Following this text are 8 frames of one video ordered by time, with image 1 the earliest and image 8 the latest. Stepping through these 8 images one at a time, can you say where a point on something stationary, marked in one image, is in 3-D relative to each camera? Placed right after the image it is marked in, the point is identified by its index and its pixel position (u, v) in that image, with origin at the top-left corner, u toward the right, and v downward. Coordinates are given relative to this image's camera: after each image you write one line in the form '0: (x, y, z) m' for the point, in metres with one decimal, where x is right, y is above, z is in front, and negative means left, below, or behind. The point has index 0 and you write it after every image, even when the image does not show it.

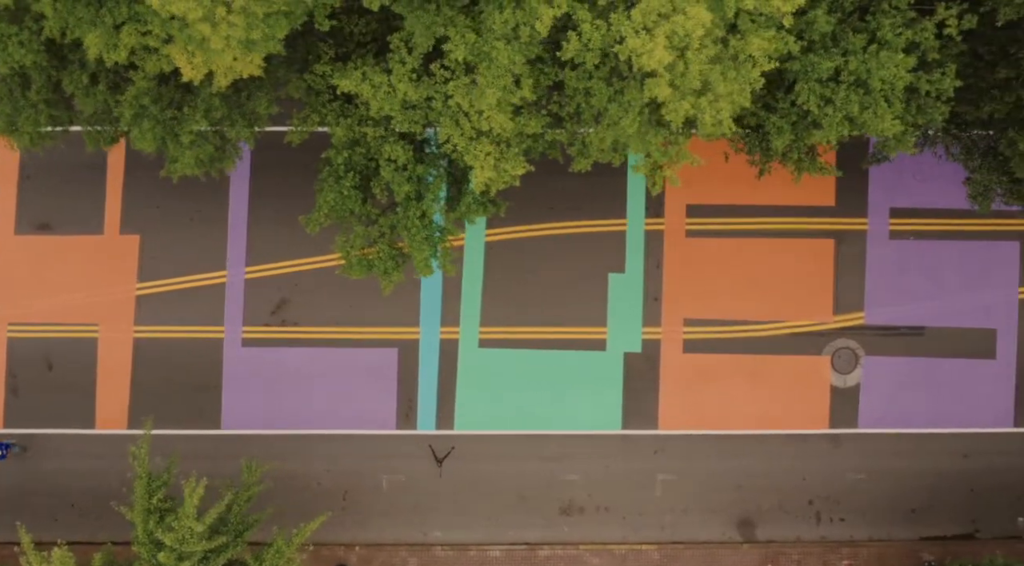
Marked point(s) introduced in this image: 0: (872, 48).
0: (+4.9, +3.3, +16.1) m
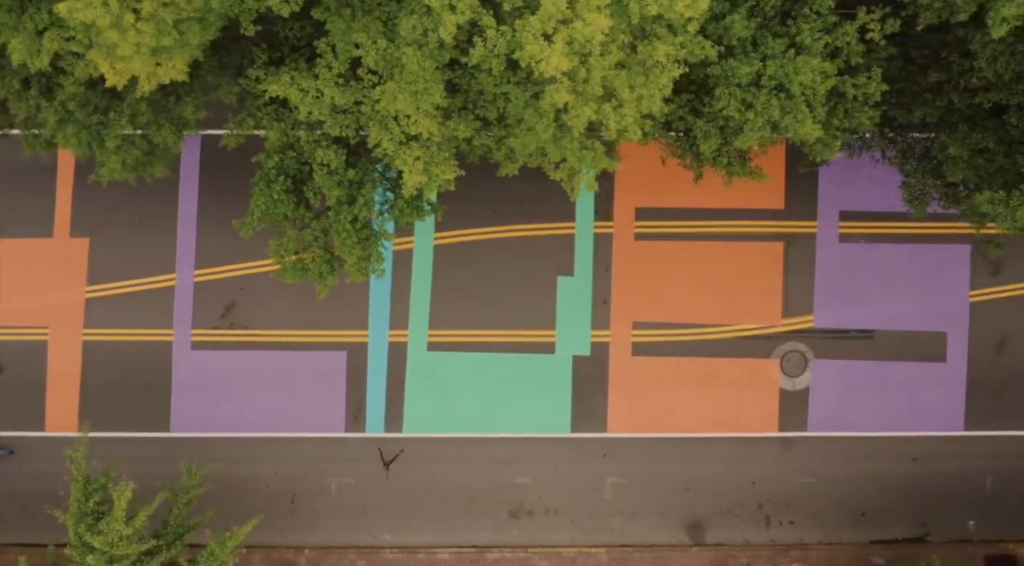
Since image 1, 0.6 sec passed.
0: (+3.8, +3.2, +16.1) m
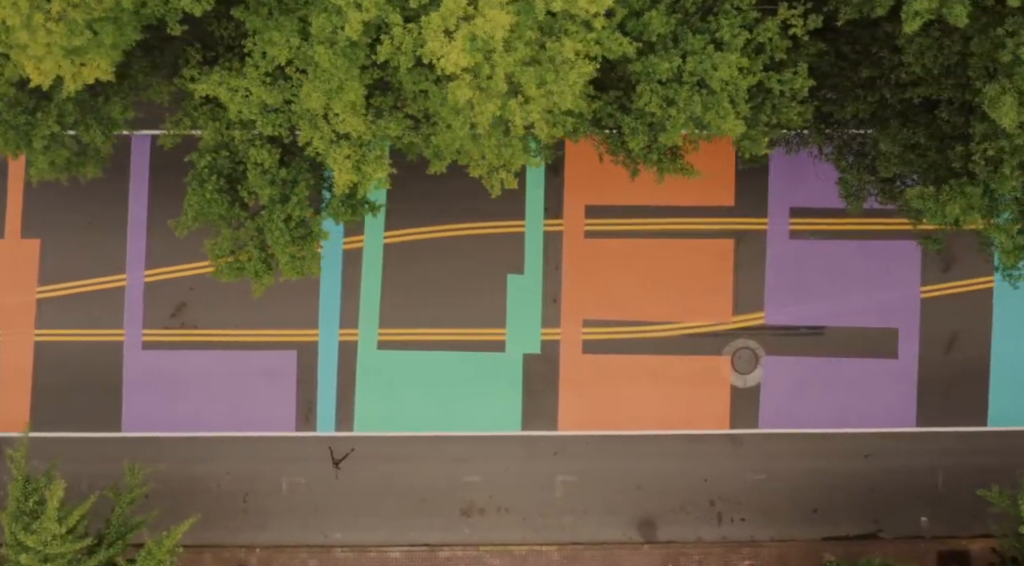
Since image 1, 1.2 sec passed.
0: (+2.7, +3.3, +16.1) m
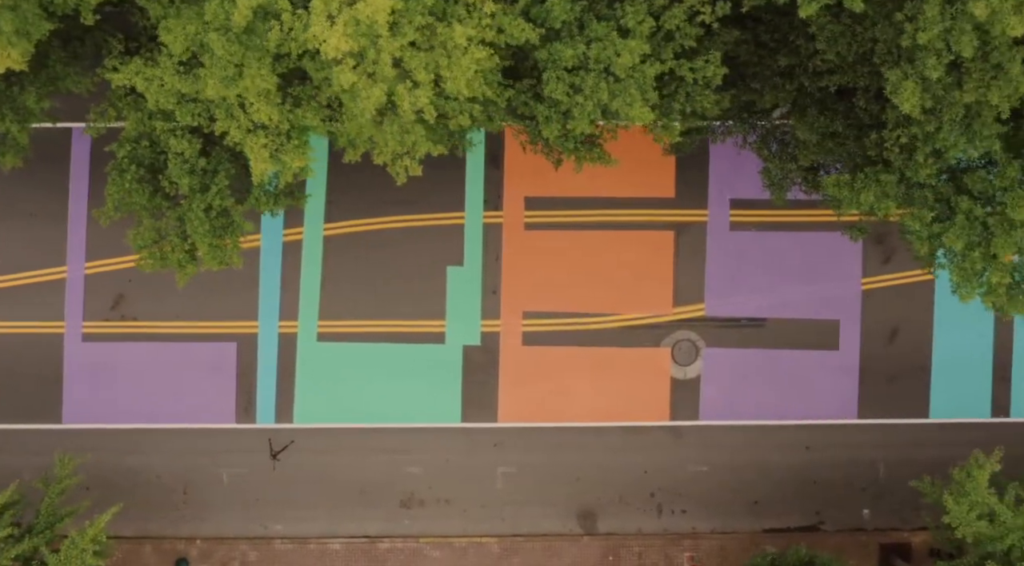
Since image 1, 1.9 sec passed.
0: (+1.4, +3.4, +16.1) m
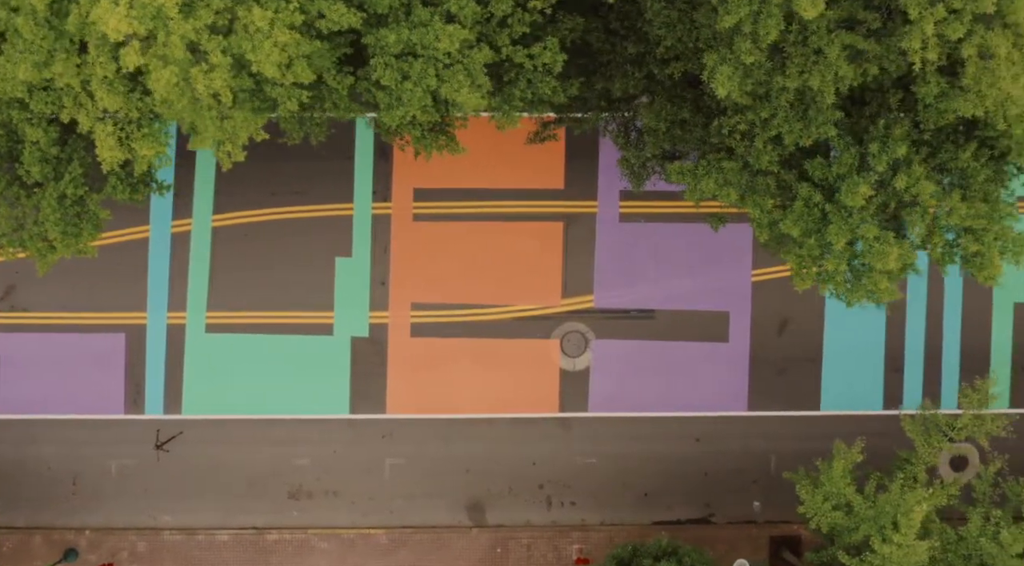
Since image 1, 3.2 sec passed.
0: (-1.0, +3.6, +16.0) m
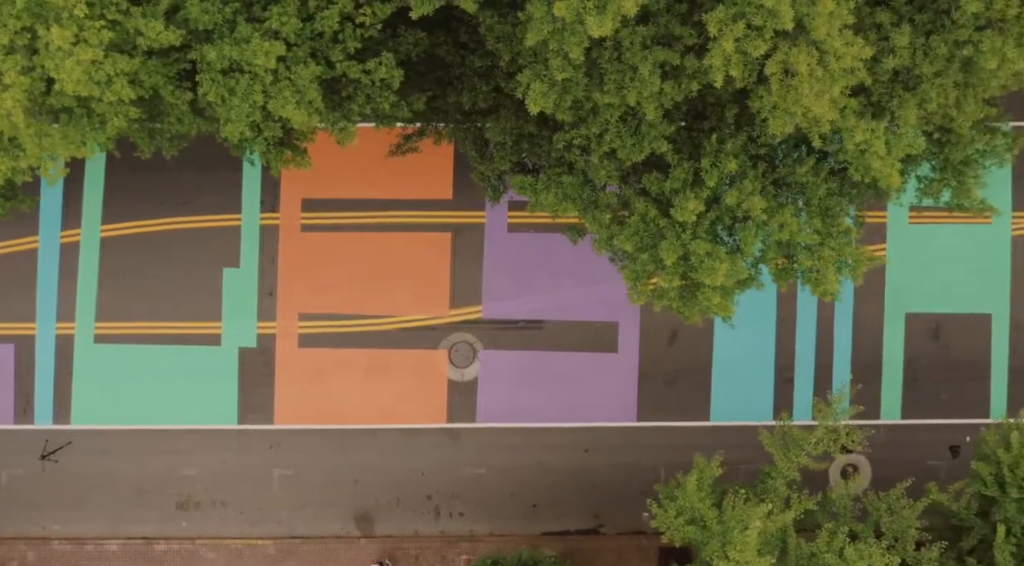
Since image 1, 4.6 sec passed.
0: (-3.4, +3.4, +16.0) m
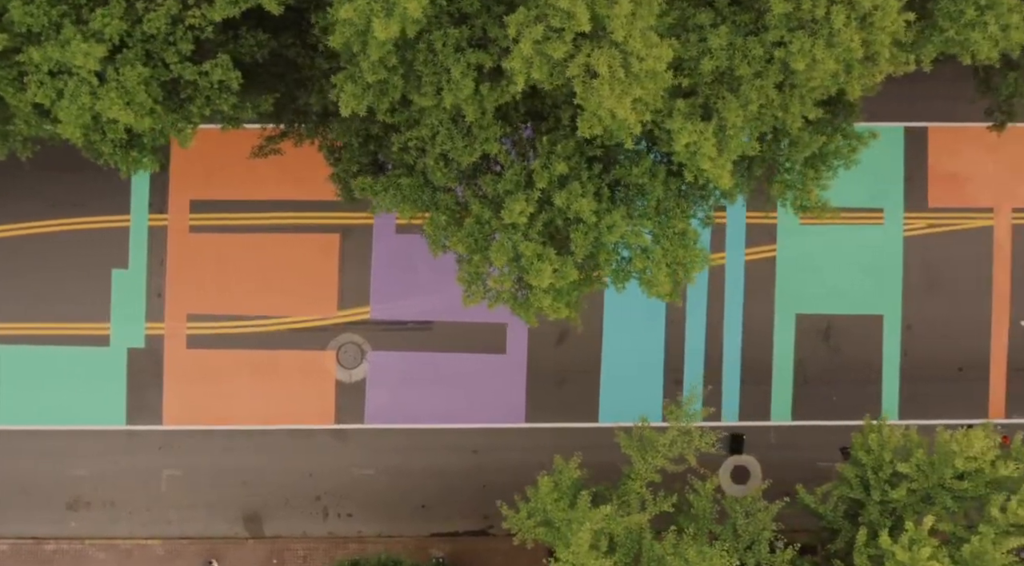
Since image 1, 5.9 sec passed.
0: (-5.9, +3.4, +16.0) m
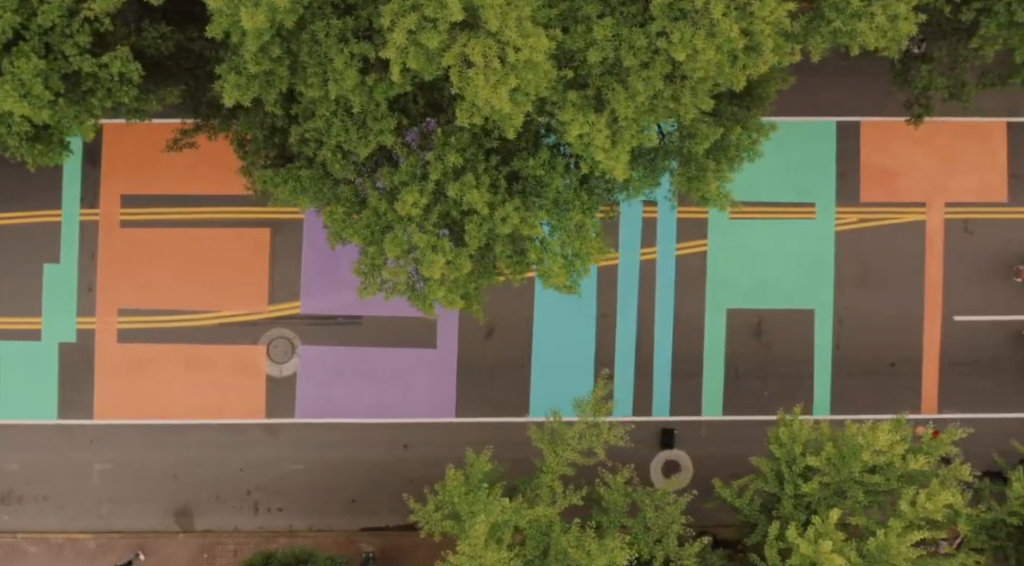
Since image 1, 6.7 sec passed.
0: (-7.4, +3.5, +16.1) m
